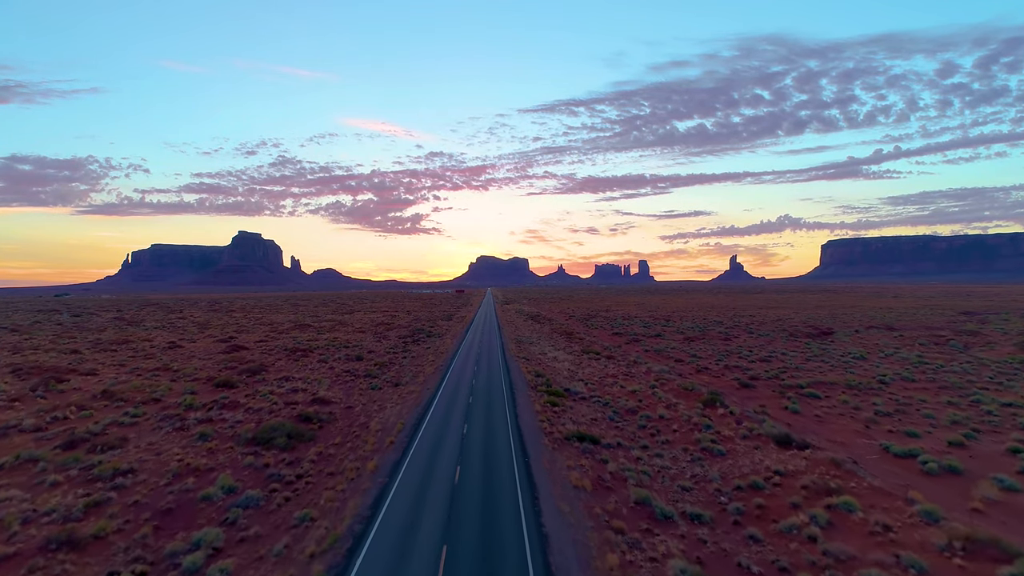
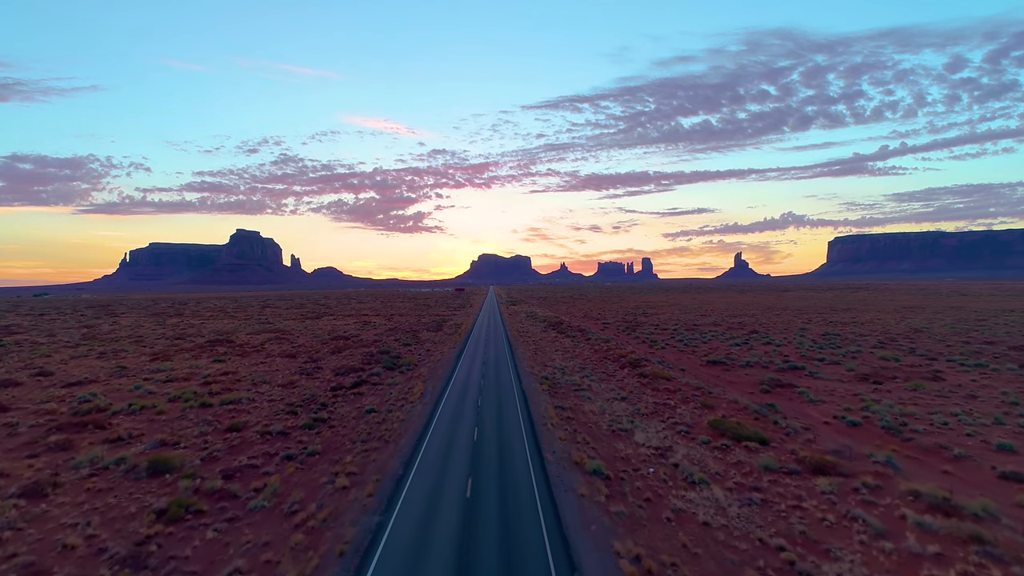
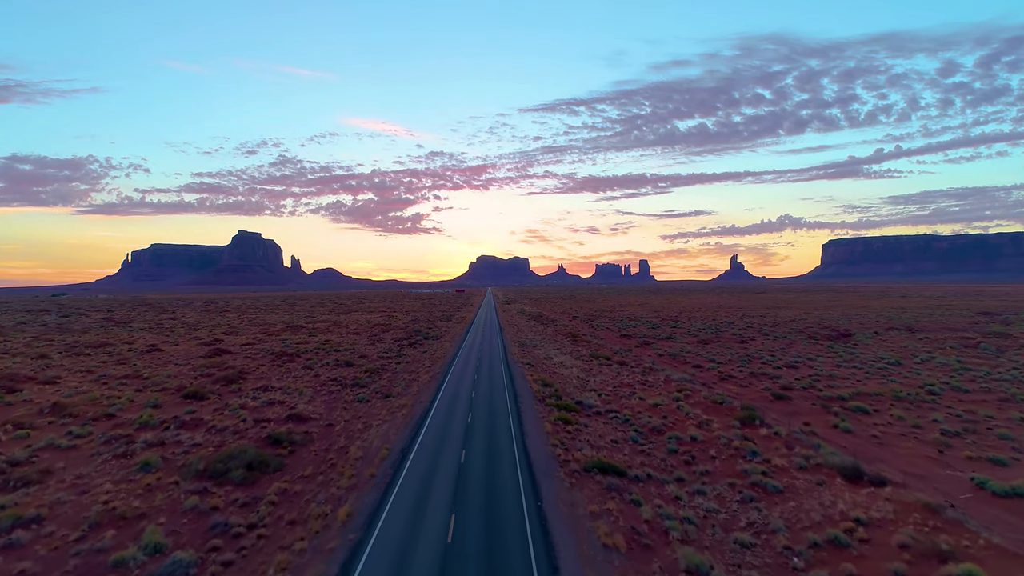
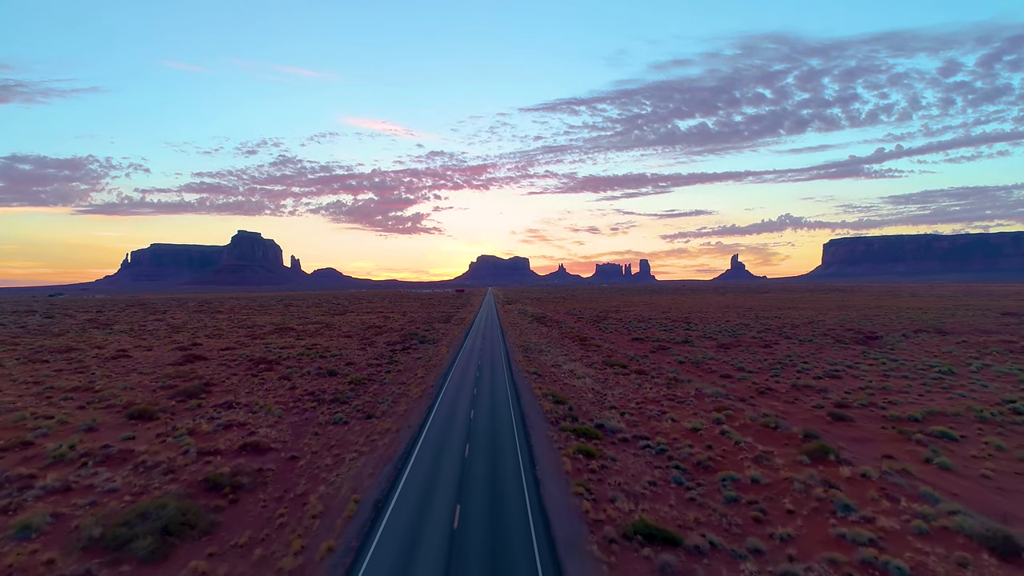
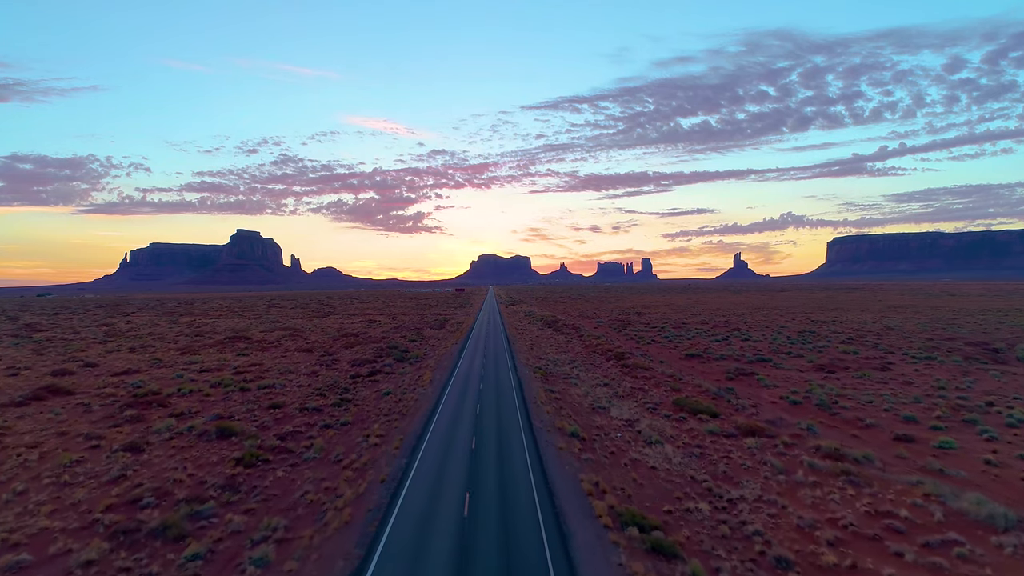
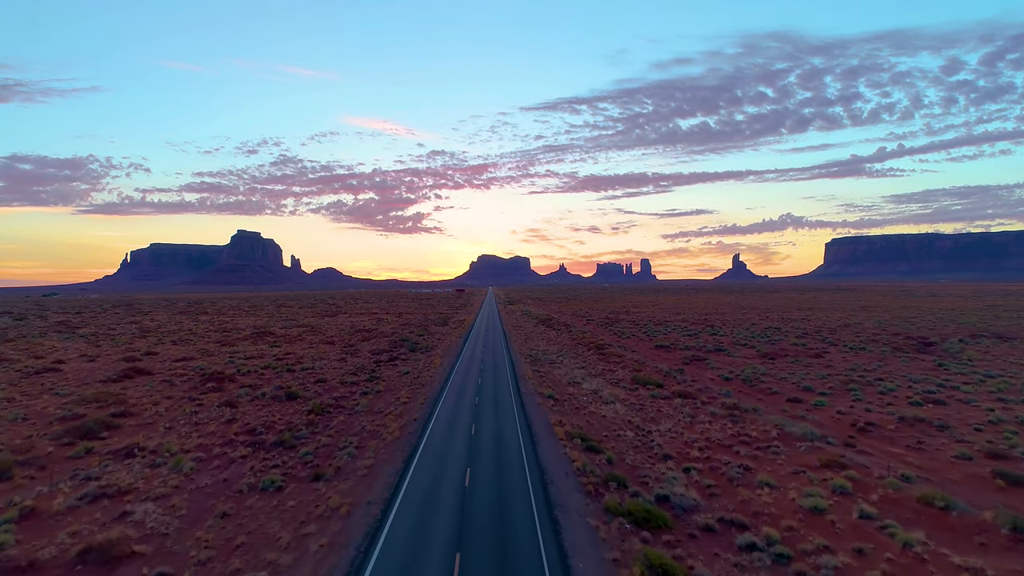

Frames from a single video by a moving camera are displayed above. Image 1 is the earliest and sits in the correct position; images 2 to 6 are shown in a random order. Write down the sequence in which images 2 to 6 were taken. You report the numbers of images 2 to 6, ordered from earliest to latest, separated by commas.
3, 4, 6, 5, 2
